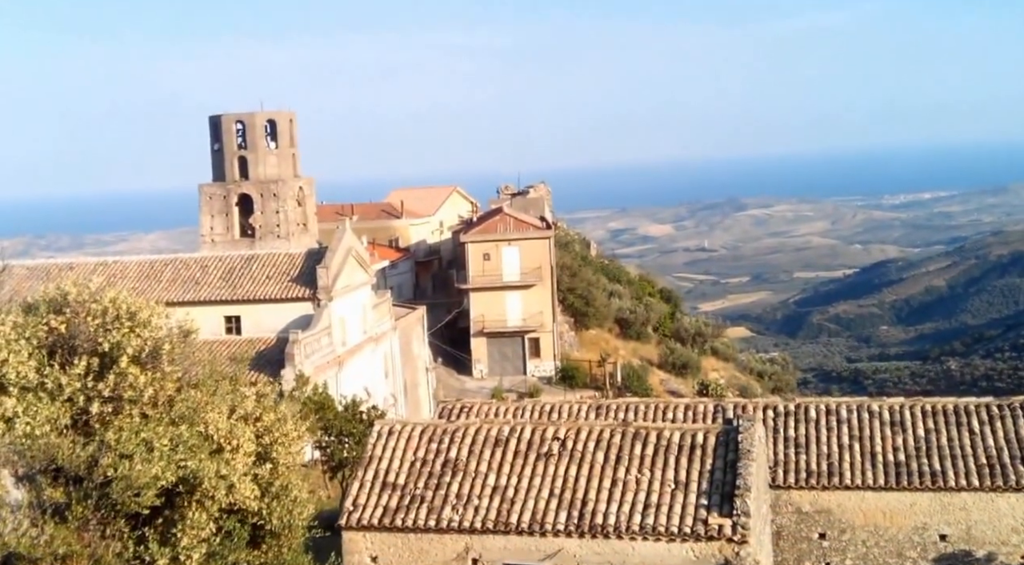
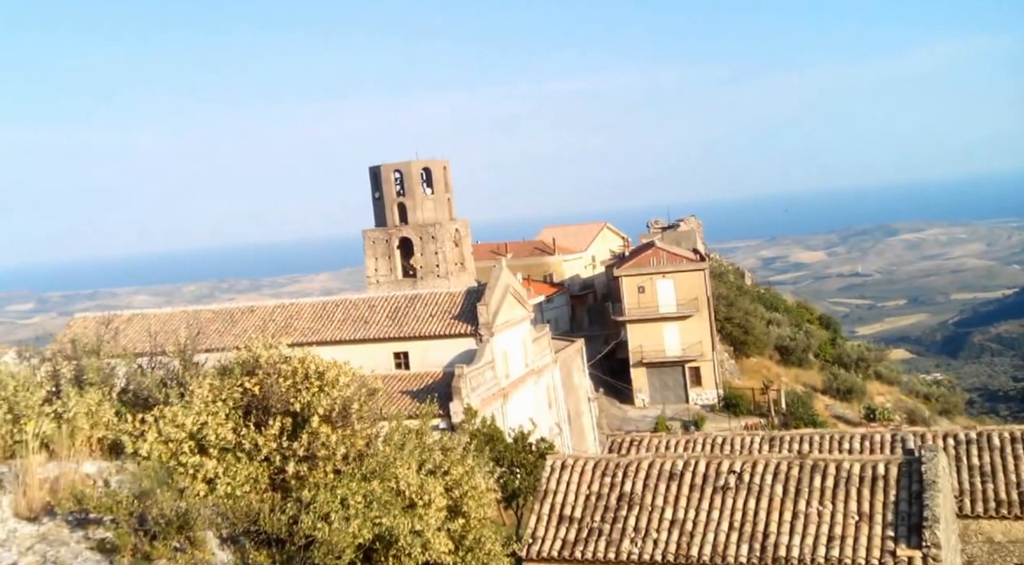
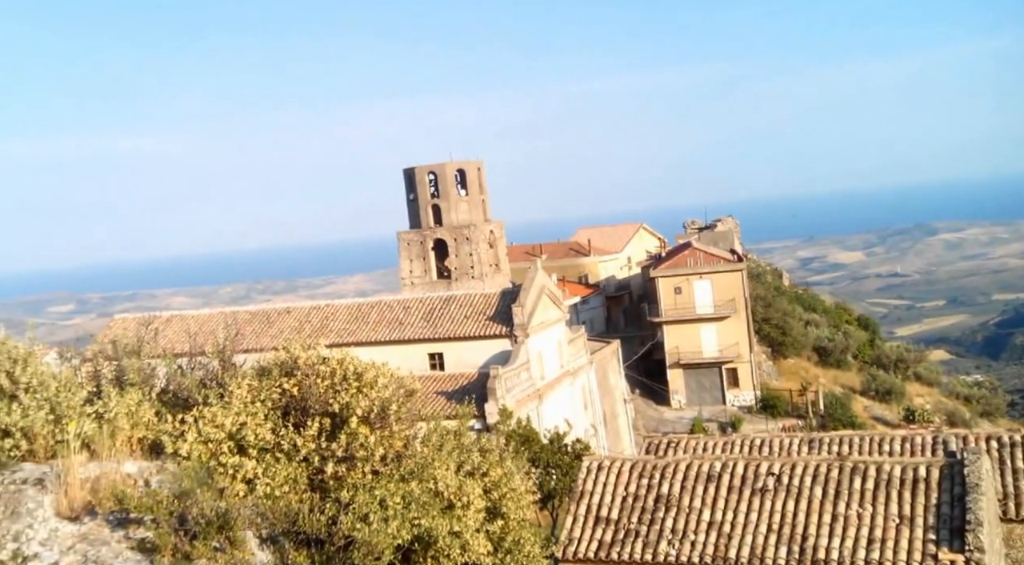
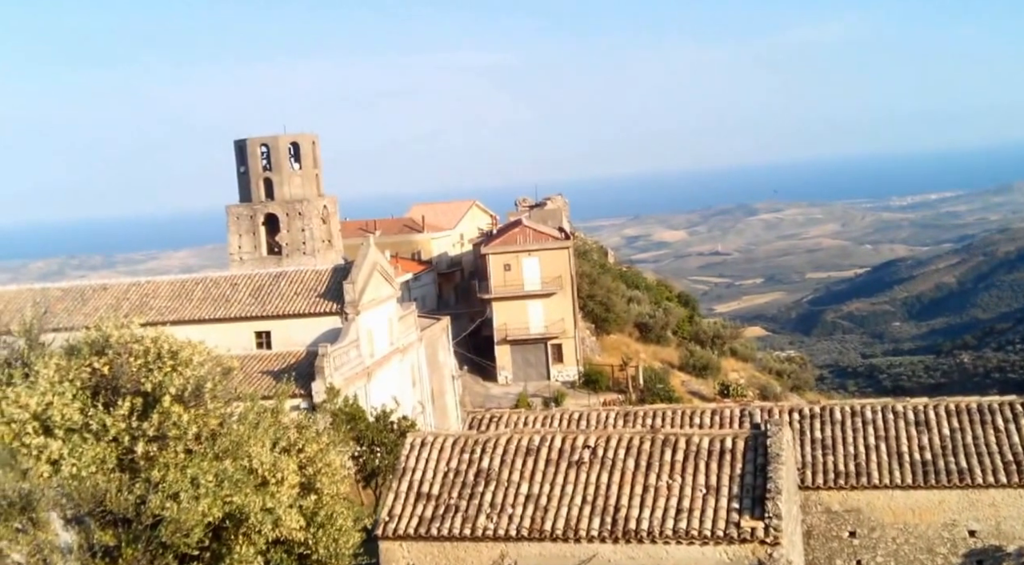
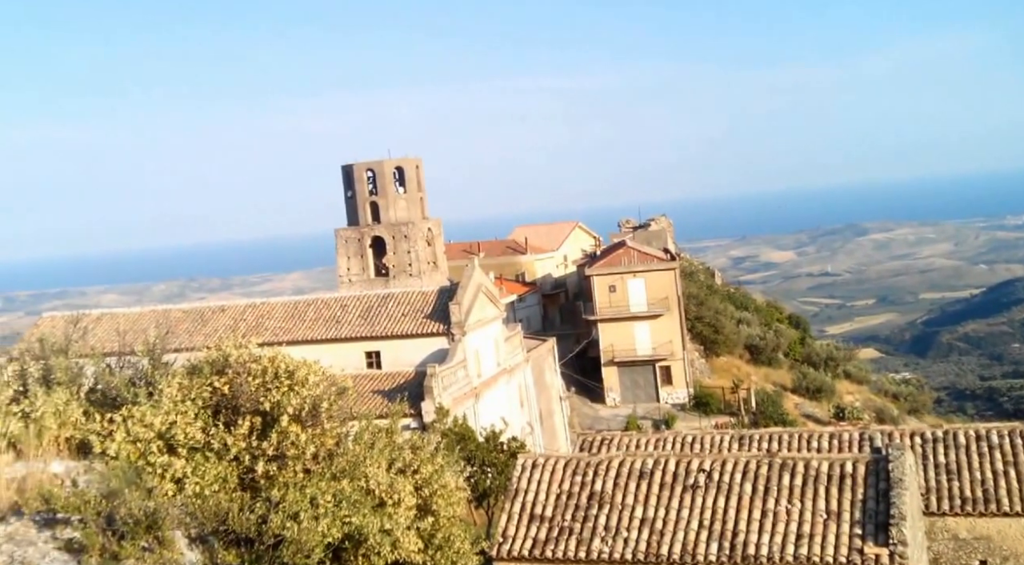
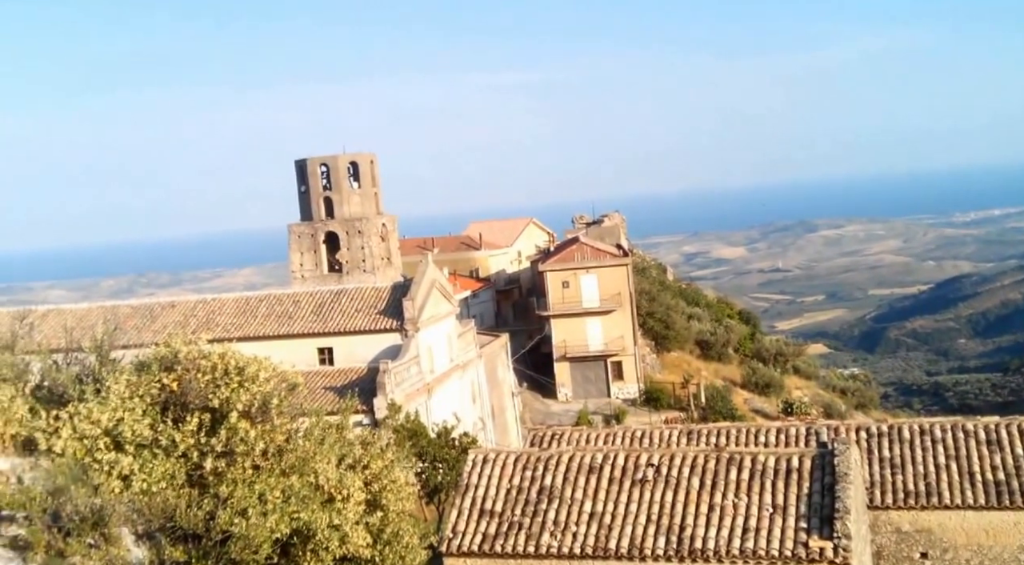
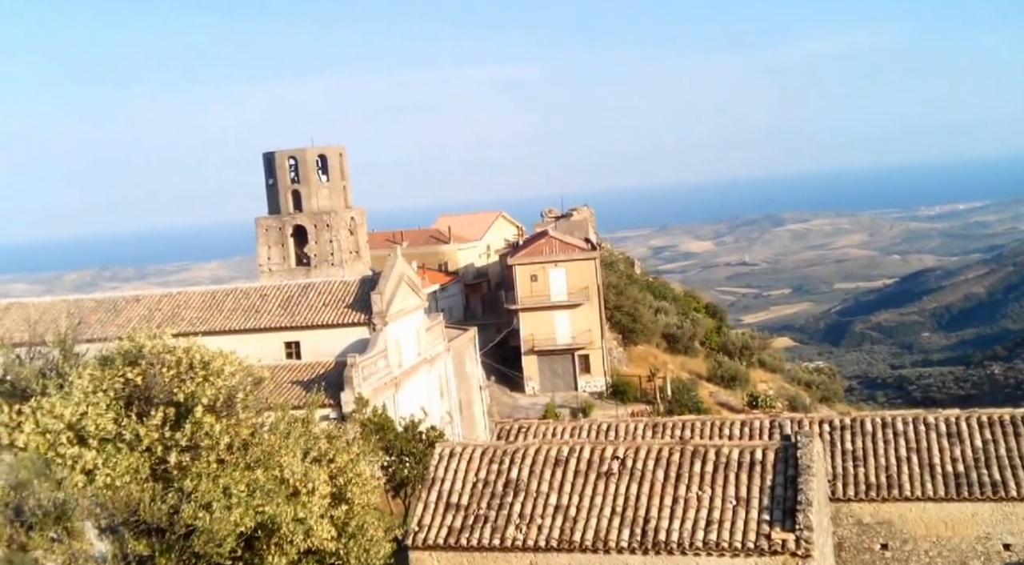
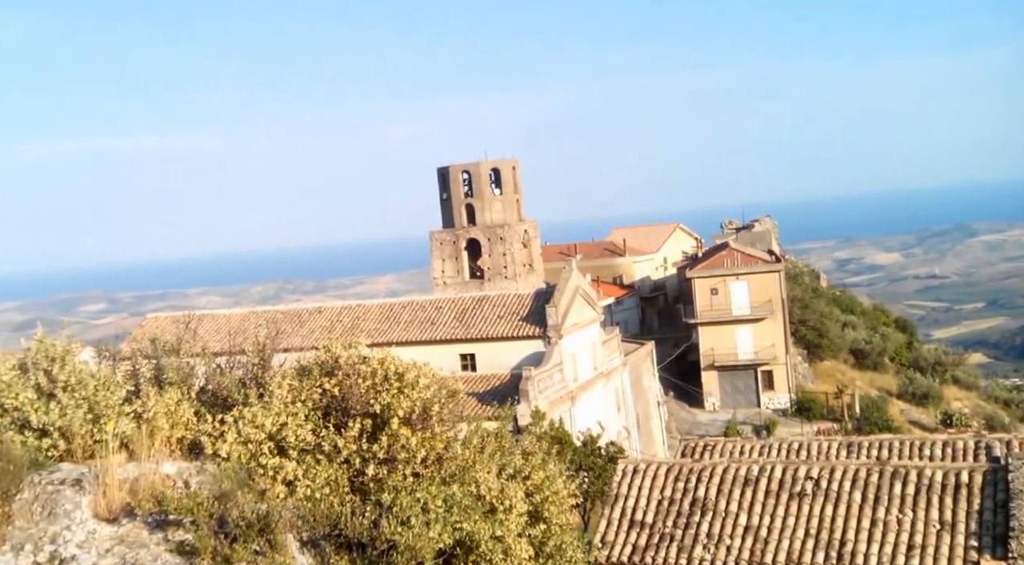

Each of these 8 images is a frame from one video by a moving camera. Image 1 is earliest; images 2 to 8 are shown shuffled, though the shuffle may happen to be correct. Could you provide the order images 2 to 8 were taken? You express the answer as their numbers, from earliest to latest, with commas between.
4, 7, 6, 5, 2, 3, 8
